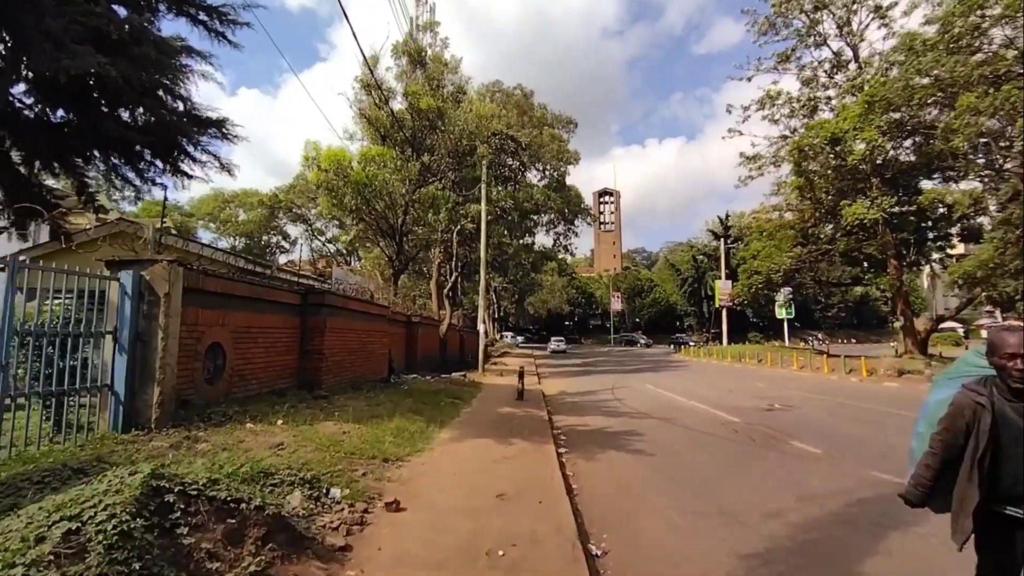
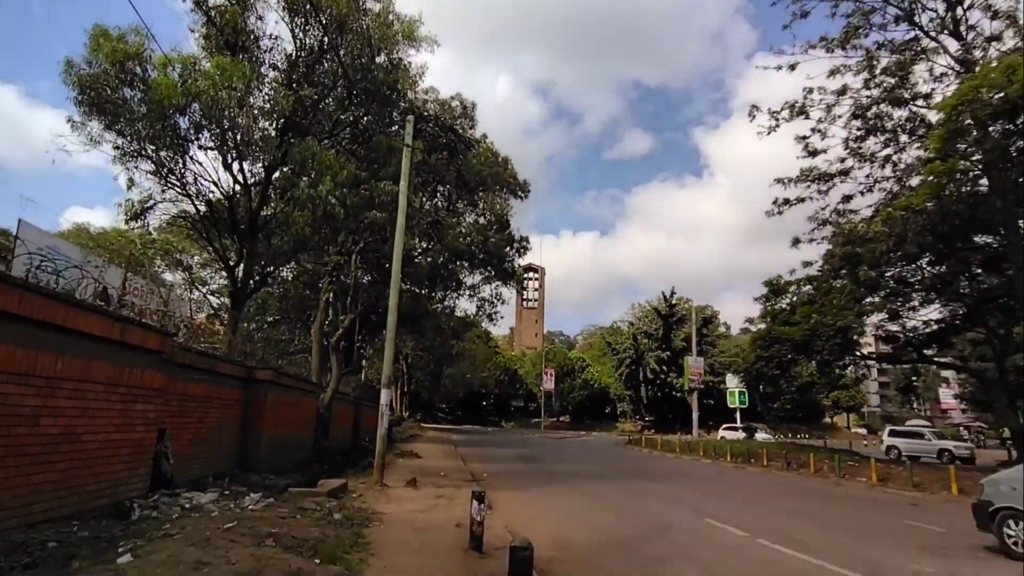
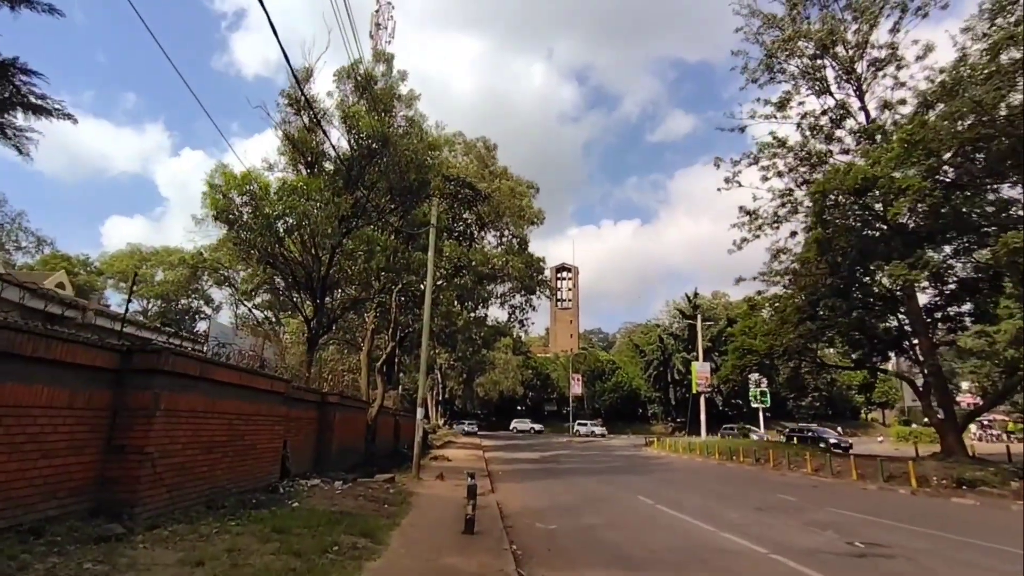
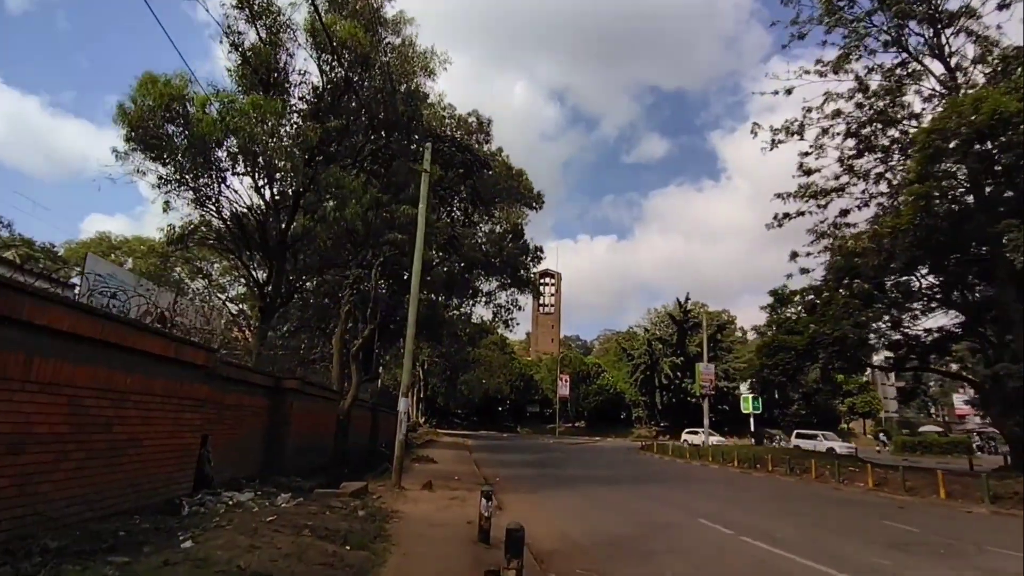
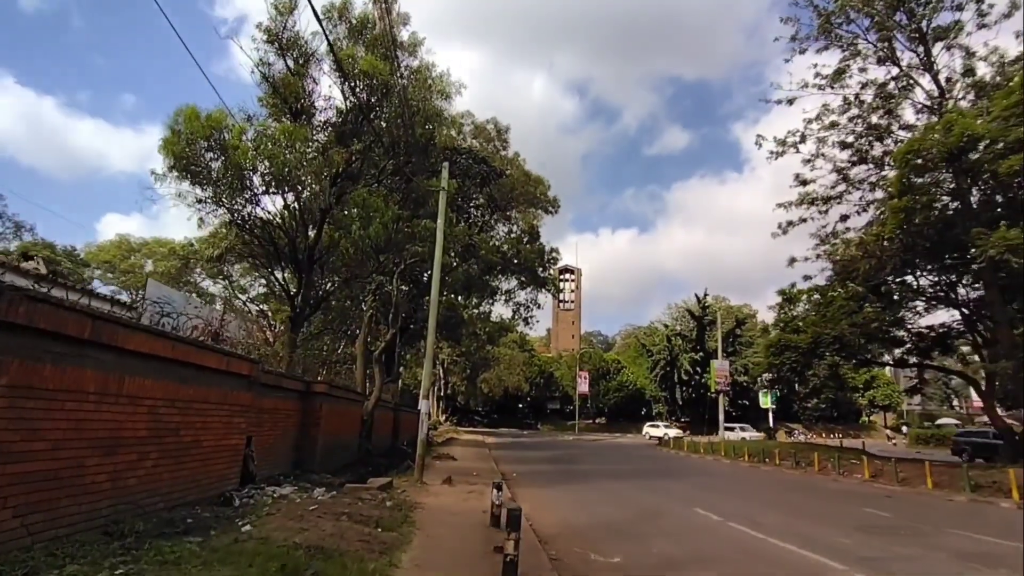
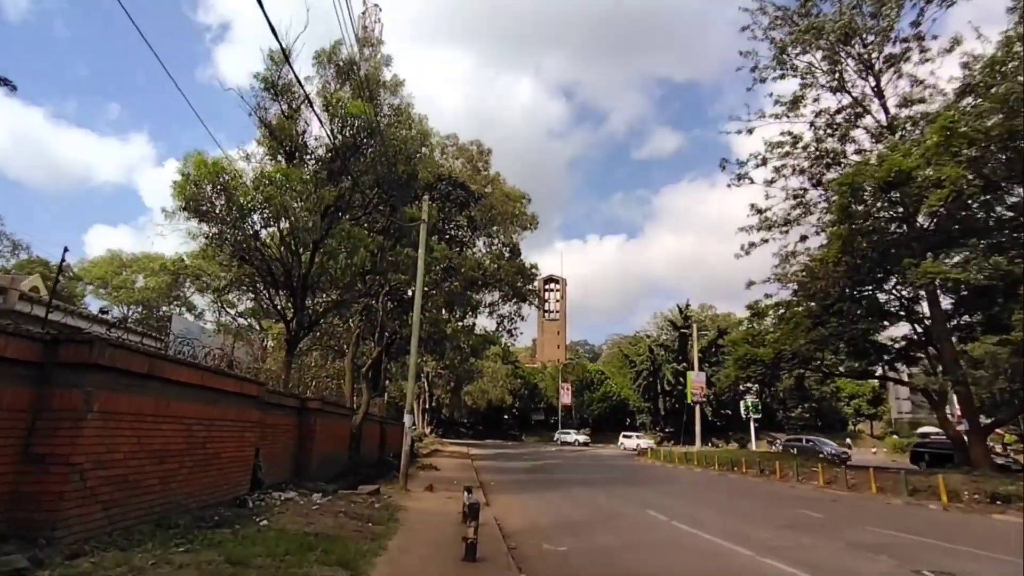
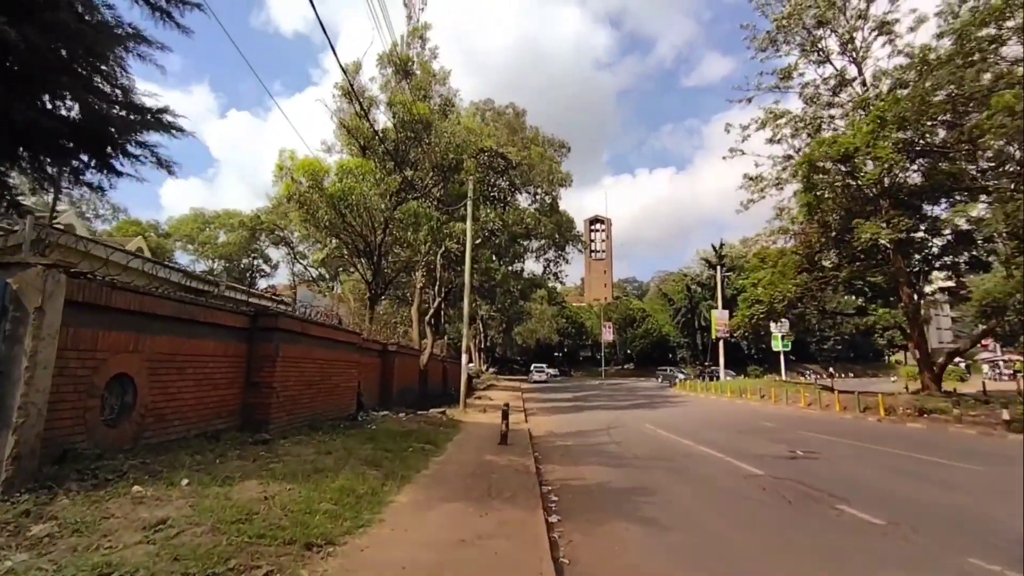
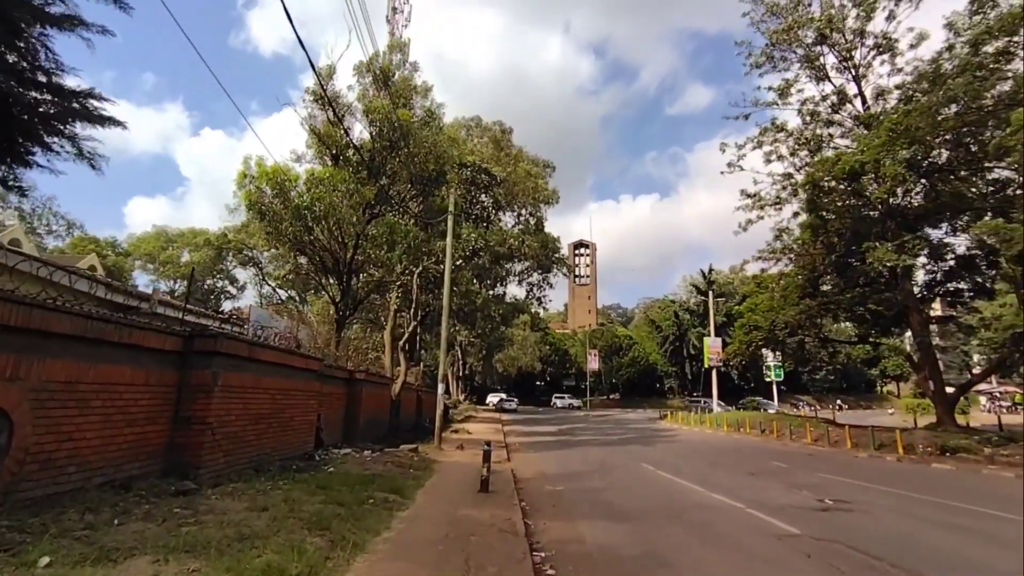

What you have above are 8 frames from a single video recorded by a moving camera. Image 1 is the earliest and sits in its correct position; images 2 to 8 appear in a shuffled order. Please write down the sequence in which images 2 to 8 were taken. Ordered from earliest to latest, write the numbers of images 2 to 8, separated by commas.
7, 8, 3, 6, 5, 4, 2
